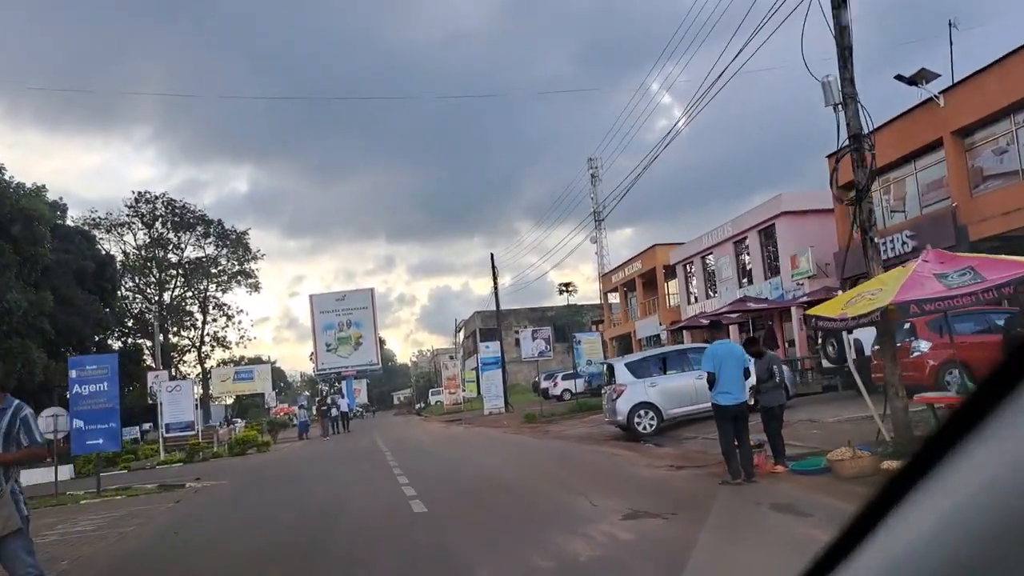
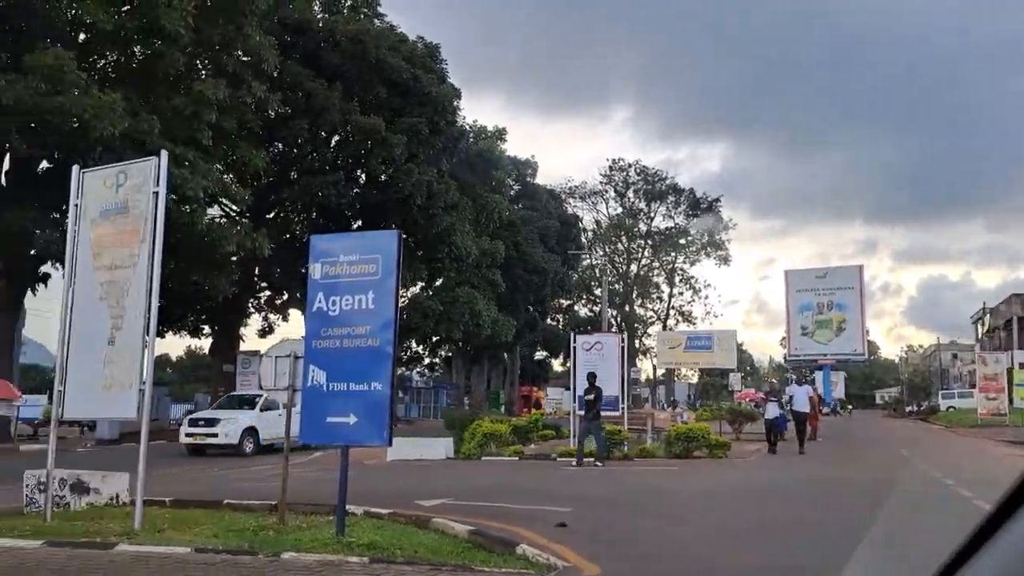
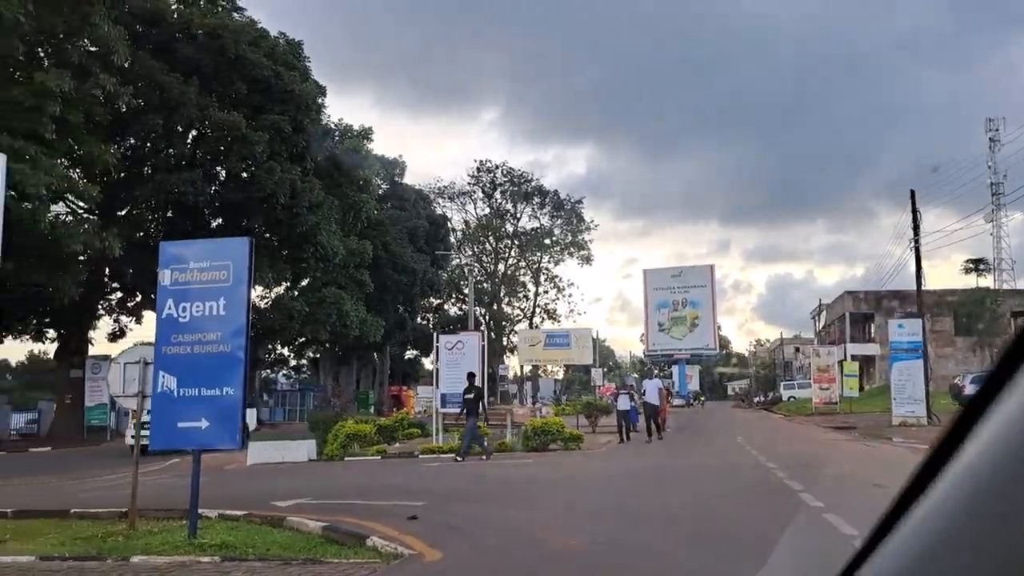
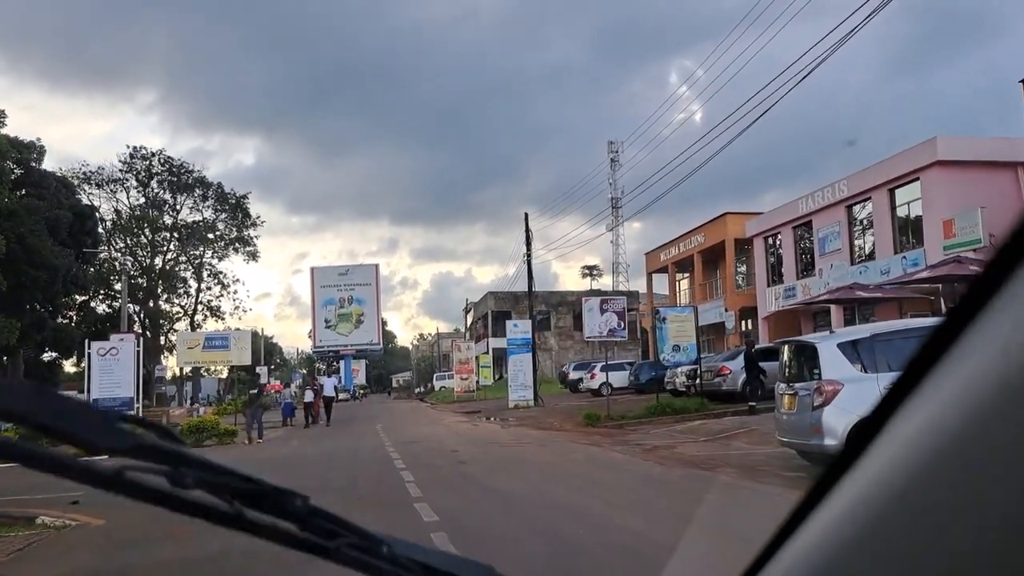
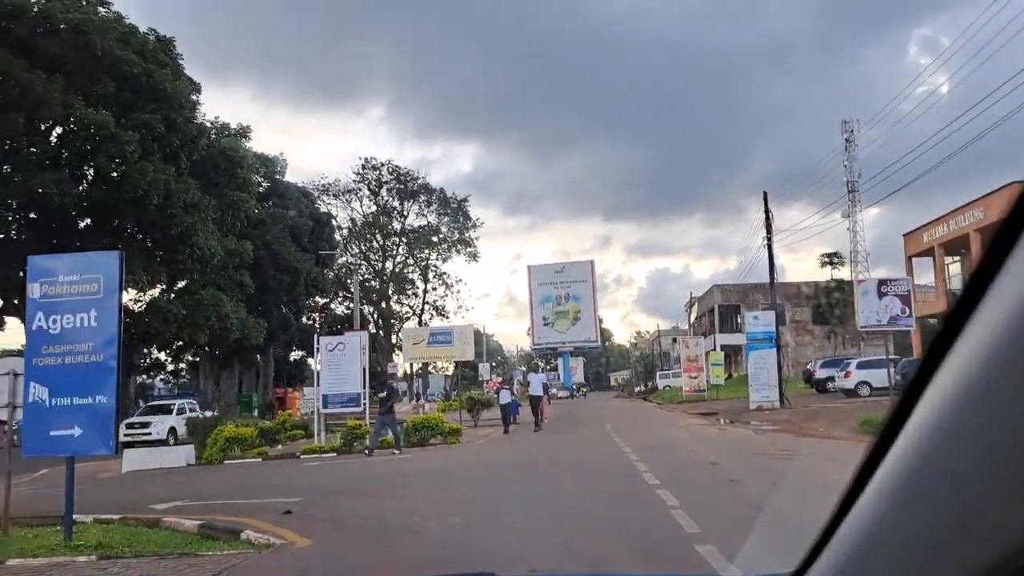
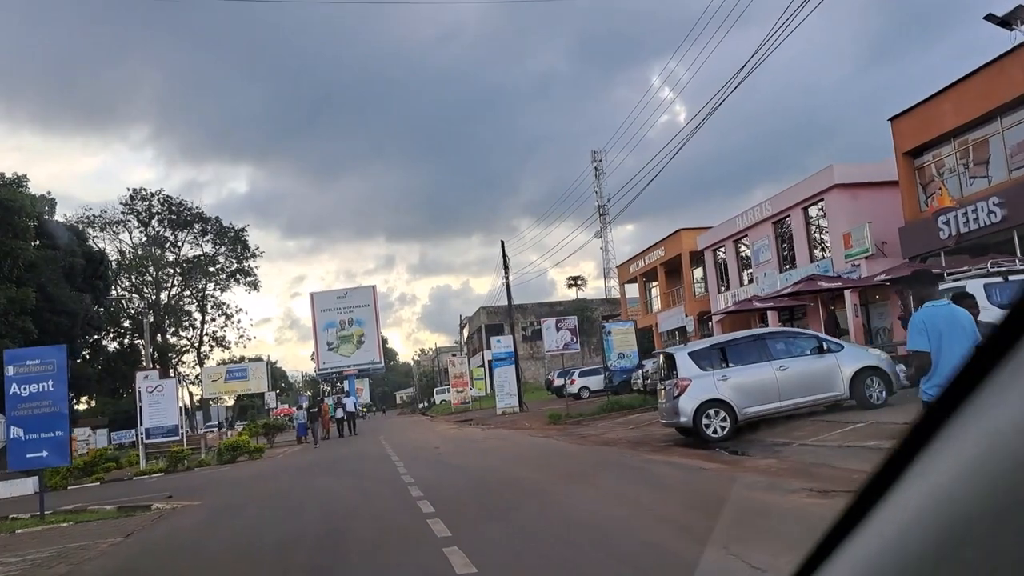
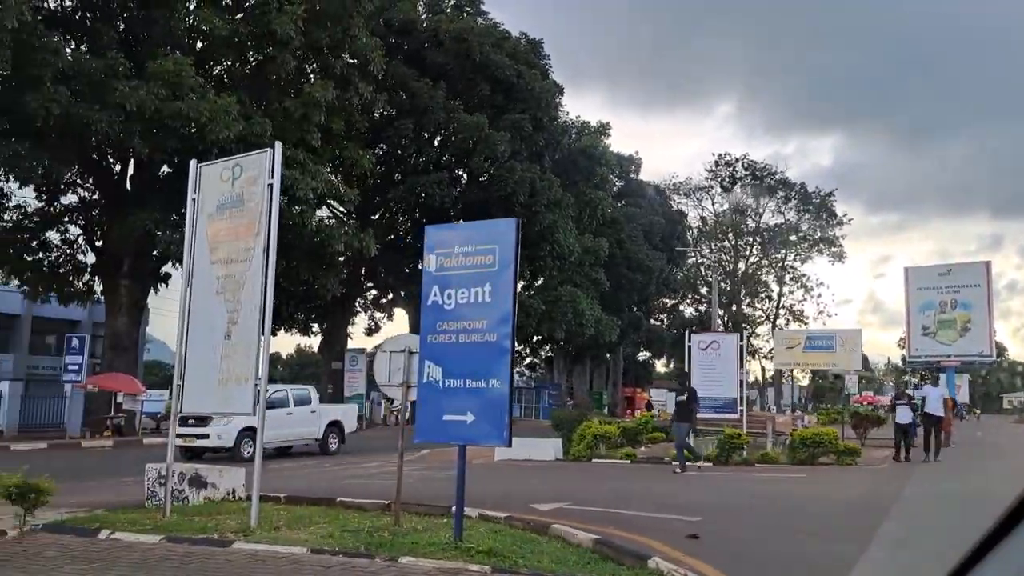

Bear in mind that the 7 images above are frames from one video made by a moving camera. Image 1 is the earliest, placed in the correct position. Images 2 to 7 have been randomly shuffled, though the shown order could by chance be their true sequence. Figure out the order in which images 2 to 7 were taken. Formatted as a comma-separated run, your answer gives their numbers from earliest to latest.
6, 4, 5, 3, 2, 7
